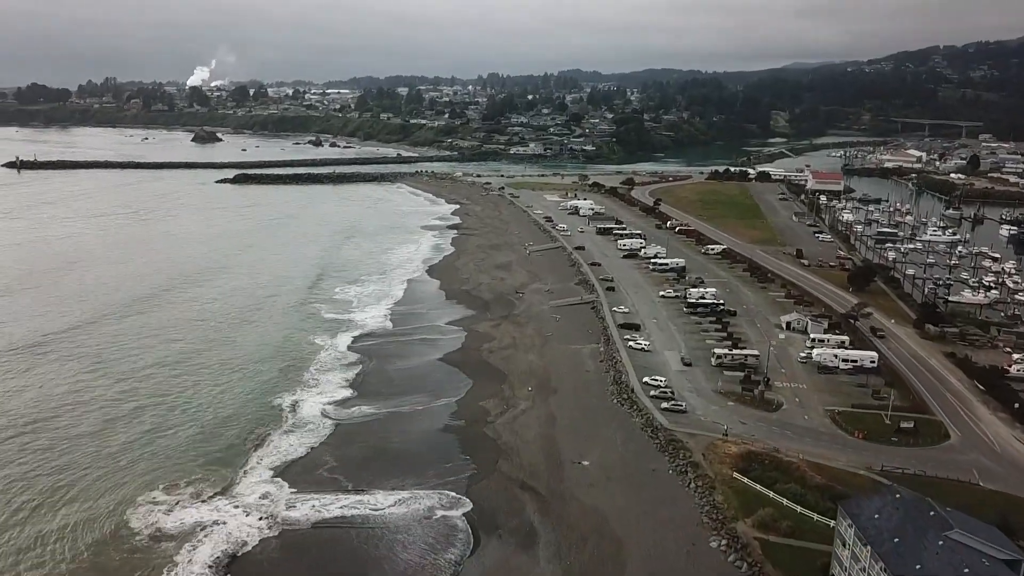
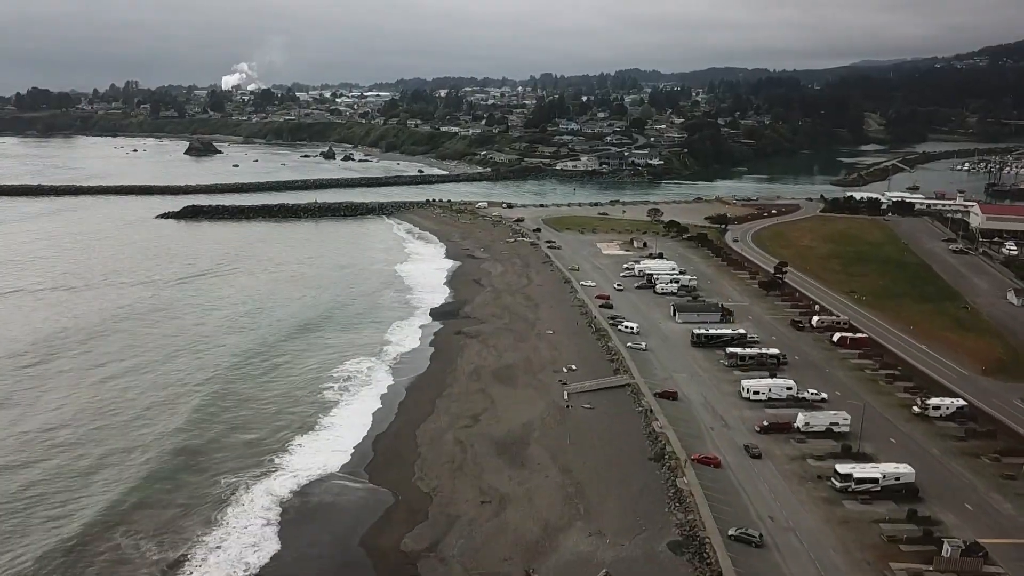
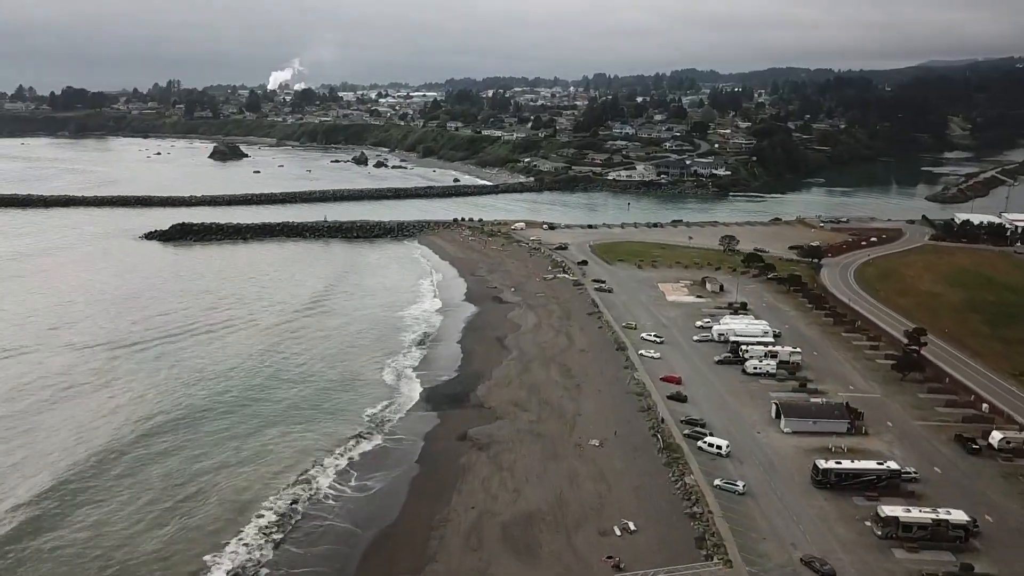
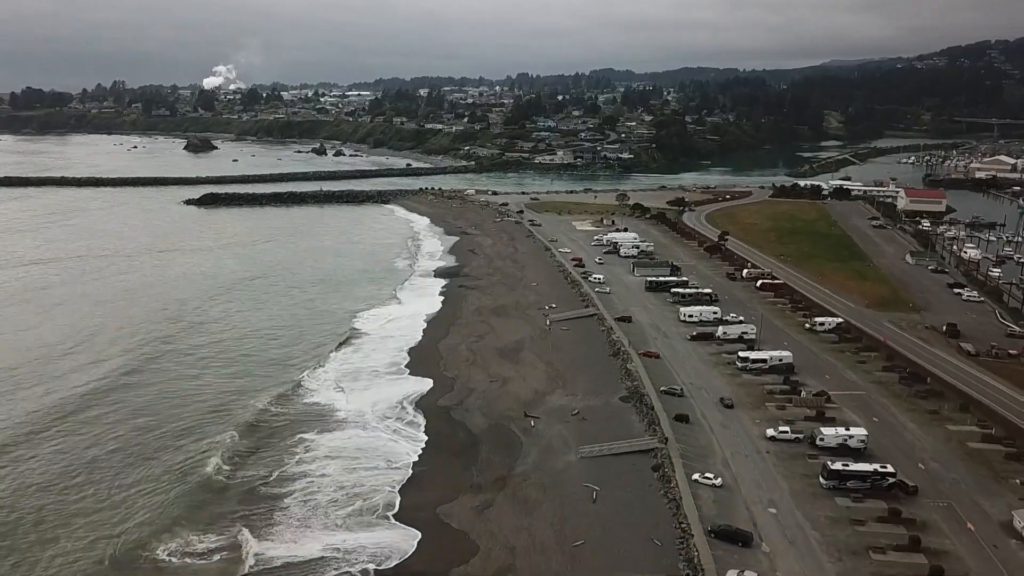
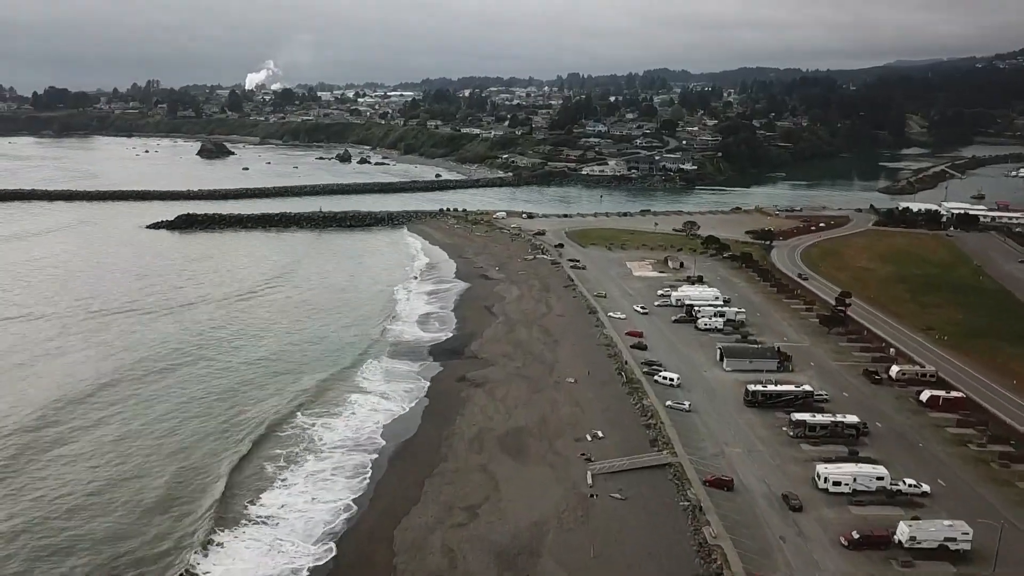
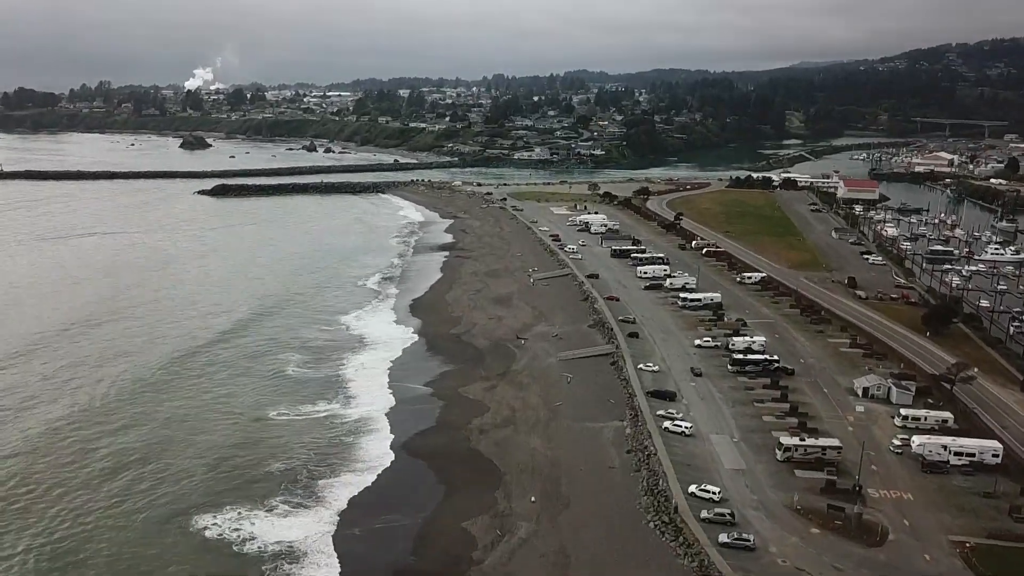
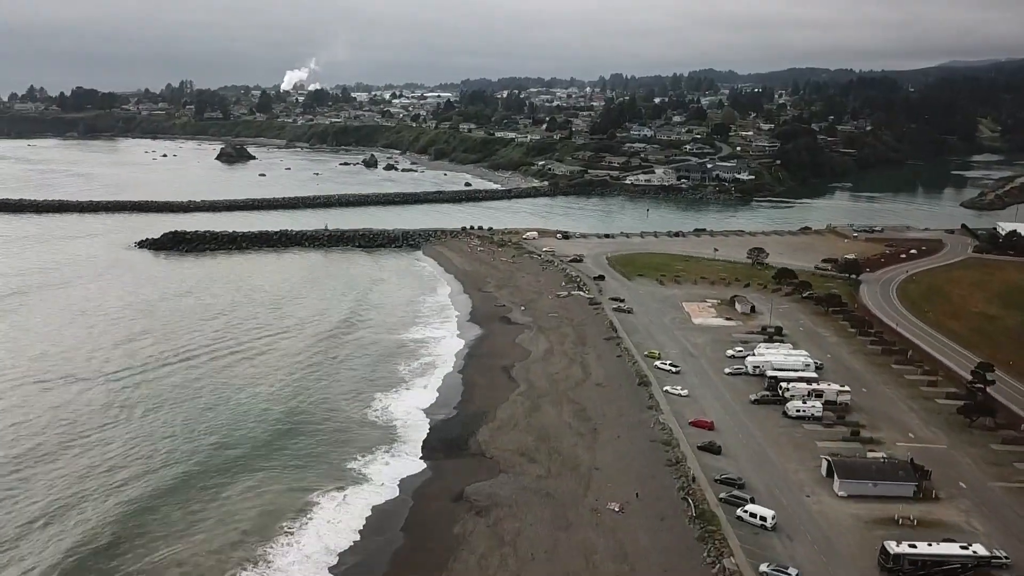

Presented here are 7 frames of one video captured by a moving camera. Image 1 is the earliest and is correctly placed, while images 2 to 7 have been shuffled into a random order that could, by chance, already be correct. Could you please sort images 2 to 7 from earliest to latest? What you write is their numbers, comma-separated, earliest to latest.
6, 4, 2, 5, 3, 7
